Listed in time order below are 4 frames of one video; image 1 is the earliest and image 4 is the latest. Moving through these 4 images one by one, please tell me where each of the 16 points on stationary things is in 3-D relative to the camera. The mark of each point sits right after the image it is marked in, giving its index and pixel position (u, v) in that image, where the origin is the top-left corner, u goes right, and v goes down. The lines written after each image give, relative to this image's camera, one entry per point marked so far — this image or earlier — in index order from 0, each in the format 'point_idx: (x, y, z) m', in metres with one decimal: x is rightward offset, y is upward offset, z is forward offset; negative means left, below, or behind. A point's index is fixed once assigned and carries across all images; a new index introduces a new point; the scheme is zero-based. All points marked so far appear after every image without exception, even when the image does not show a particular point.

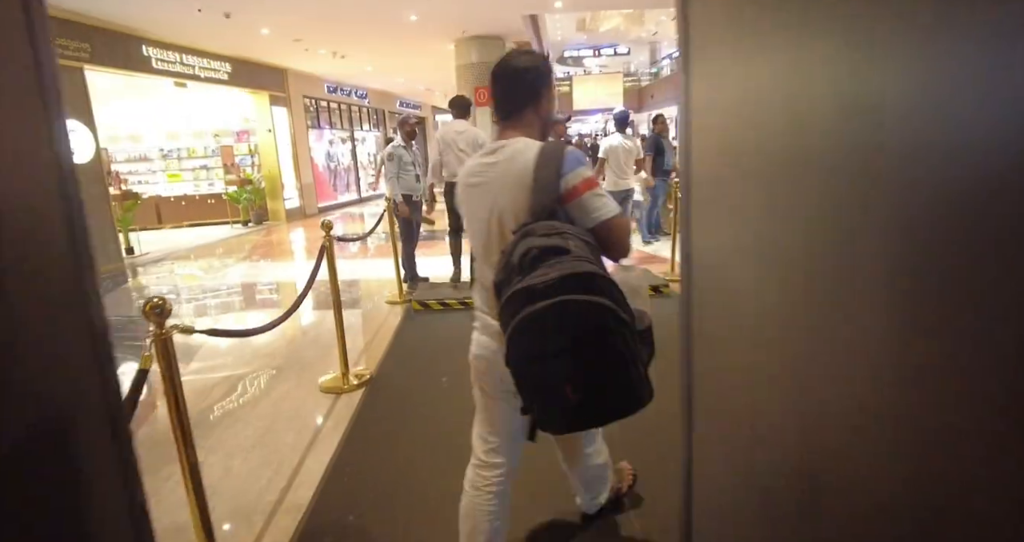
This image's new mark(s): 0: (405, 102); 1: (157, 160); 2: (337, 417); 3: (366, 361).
0: (-3.8, +6.0, +17.1) m
1: (-7.5, +2.3, +10.1) m
2: (-0.9, -0.7, +2.5) m
3: (-0.9, -0.6, +3.1) m
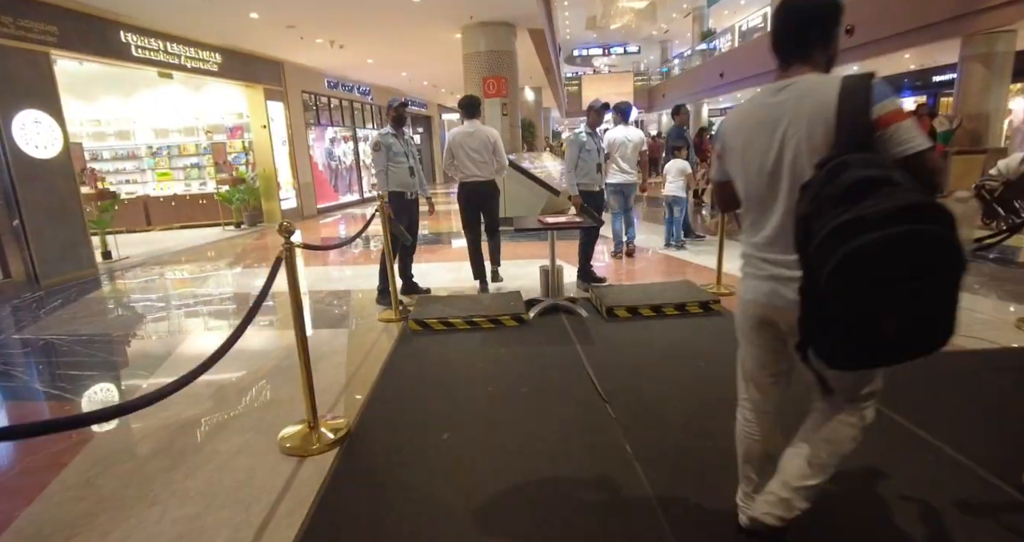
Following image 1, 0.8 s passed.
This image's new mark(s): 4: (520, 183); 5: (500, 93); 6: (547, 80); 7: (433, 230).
0: (-3.5, +5.9, +16.5) m
1: (-7.3, +2.2, +9.5) m
2: (-0.8, -0.8, +1.8) m
3: (-0.8, -0.7, +2.5) m
4: (+0.1, +1.3, +7.3) m
5: (-0.2, +2.7, +7.3) m
6: (+1.1, +6.1, +15.2) m
7: (-1.3, +0.7, +8.1) m
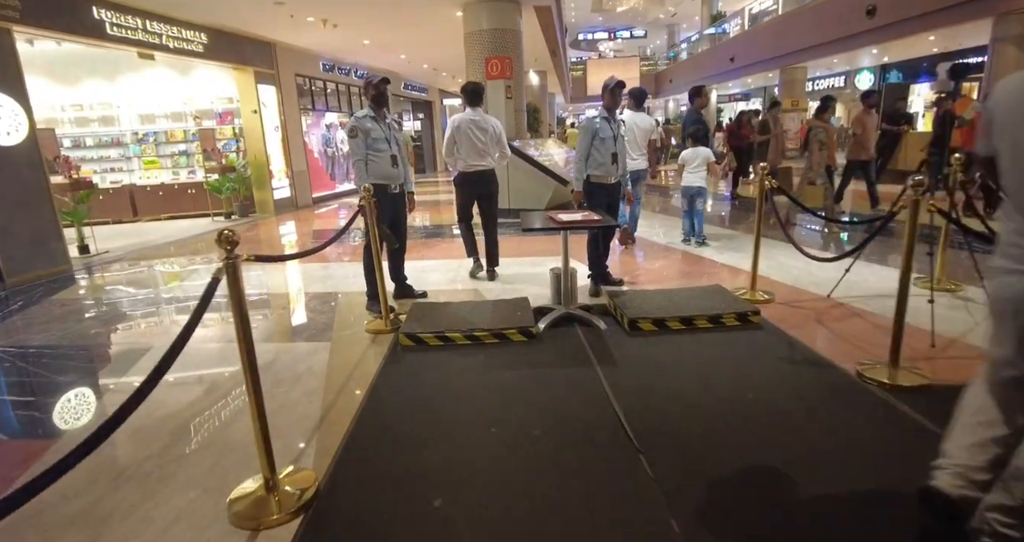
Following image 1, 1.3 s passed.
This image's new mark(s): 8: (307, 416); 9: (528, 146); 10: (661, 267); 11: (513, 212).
0: (-3.4, +6.2, +15.9) m
1: (-7.2, +2.4, +9.1) m
2: (-0.8, -0.9, +1.4) m
3: (-0.8, -0.7, +2.0) m
4: (+0.2, +1.4, +6.8) m
5: (-0.1, +2.8, +6.8) m
6: (+1.2, +6.3, +14.6) m
7: (-1.3, +0.8, +7.6) m
8: (-0.9, -0.7, +2.2) m
9: (+0.2, +1.8, +6.9) m
10: (+1.4, 0.0, +4.6) m
11: (0.0, +0.9, +7.0) m
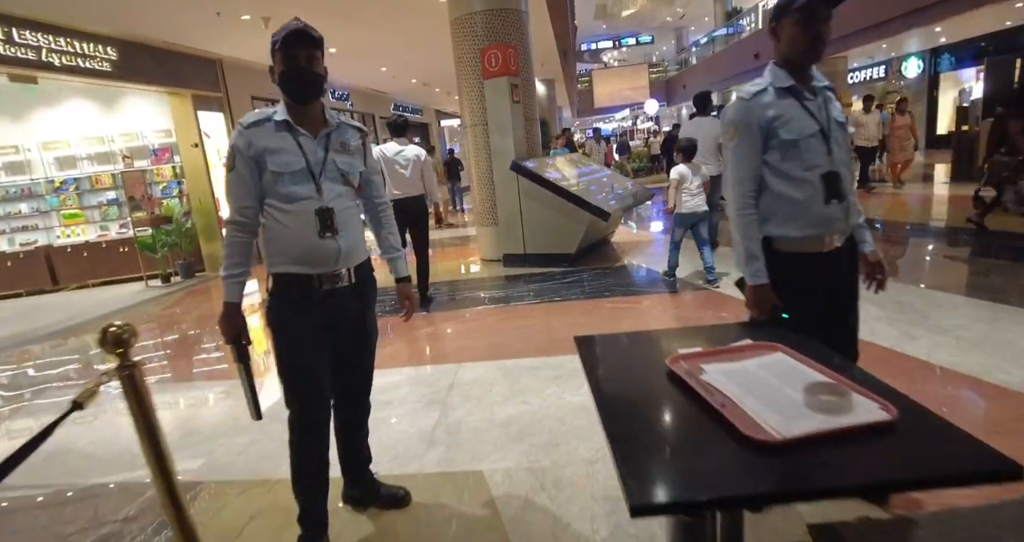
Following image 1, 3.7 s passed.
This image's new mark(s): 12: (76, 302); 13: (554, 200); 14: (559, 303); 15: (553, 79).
0: (-3.3, +4.9, +14.2) m
1: (-7.0, +1.1, +7.3) m
2: (-0.6, -1.5, -0.7) m
3: (-0.7, -1.3, 0.0) m
4: (+0.3, +0.7, +4.8) m
5: (-0.1, +2.0, +4.9) m
6: (+1.2, +5.3, +12.8) m
7: (-1.1, -0.1, +5.7) m
8: (-0.8, -1.3, +0.2) m
9: (+0.4, +1.1, +4.9) m
10: (+1.6, -0.5, +2.5) m
11: (+0.2, +0.1, +5.0) m
12: (-6.0, -0.4, +6.6) m
13: (+0.4, +0.7, +4.7) m
14: (+0.4, -0.3, +3.9) m
15: (+1.3, +5.9, +14.7) m
